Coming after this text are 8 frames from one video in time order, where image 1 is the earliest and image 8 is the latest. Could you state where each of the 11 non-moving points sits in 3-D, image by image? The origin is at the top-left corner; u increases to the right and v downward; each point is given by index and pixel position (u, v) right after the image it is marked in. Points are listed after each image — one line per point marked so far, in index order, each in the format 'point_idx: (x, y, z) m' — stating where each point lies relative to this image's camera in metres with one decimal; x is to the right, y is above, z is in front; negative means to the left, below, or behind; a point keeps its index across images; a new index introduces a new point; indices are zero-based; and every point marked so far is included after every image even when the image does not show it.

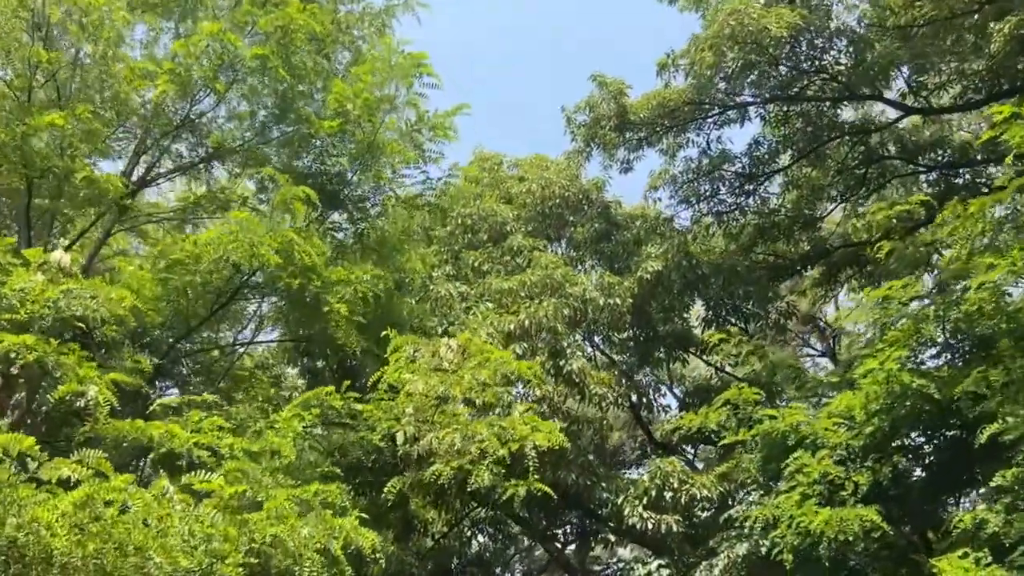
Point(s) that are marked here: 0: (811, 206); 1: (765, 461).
0: (+3.7, +1.0, +10.9) m
1: (+2.3, -1.6, +8.2) m
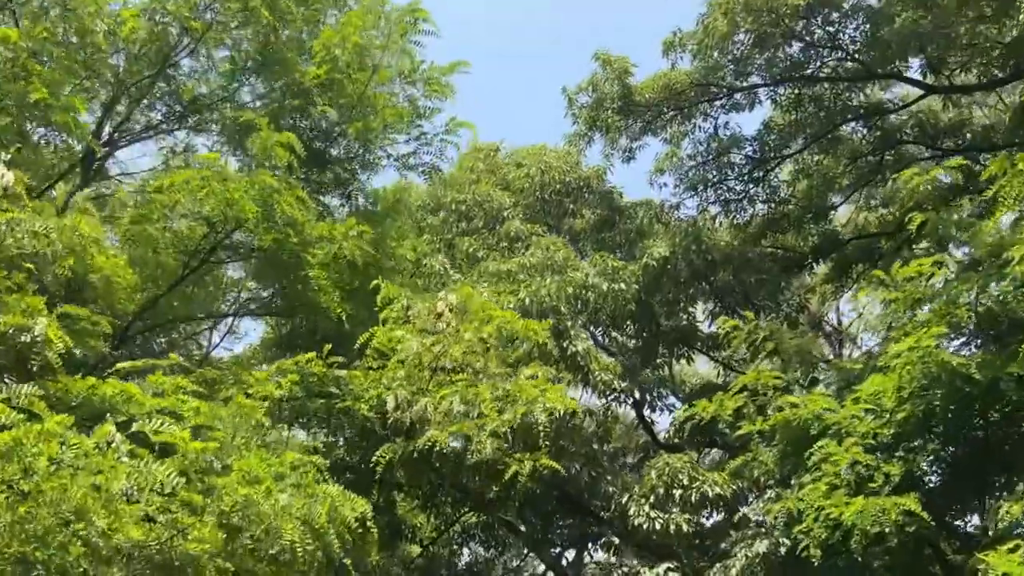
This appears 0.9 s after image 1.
0: (+3.6, +1.1, +10.4) m
1: (+2.3, -1.4, +7.6) m
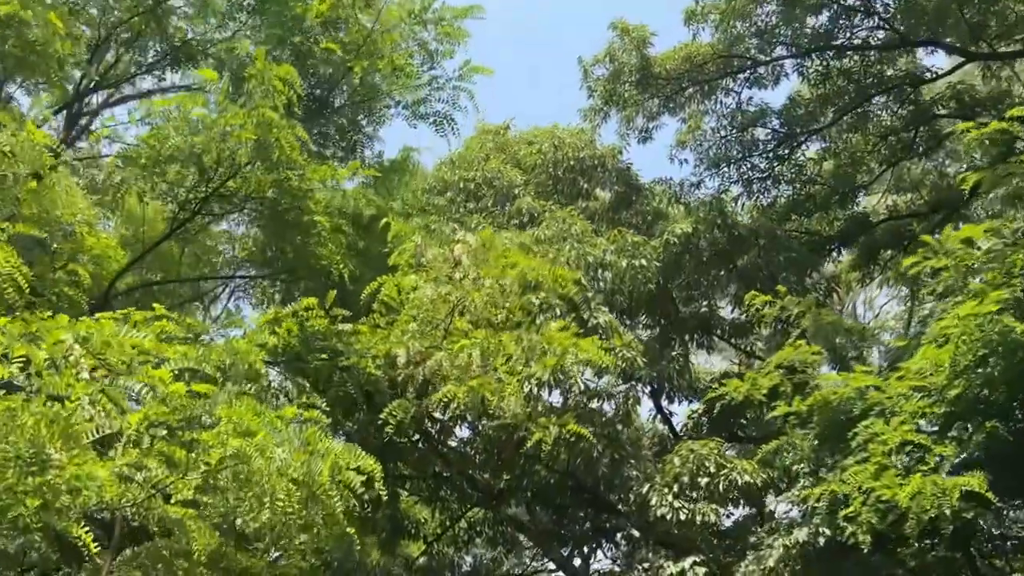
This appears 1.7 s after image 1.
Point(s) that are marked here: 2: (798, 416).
0: (+3.8, +1.3, +9.8) m
1: (+2.4, -1.2, +7.0) m
2: (+2.3, -1.0, +7.2) m
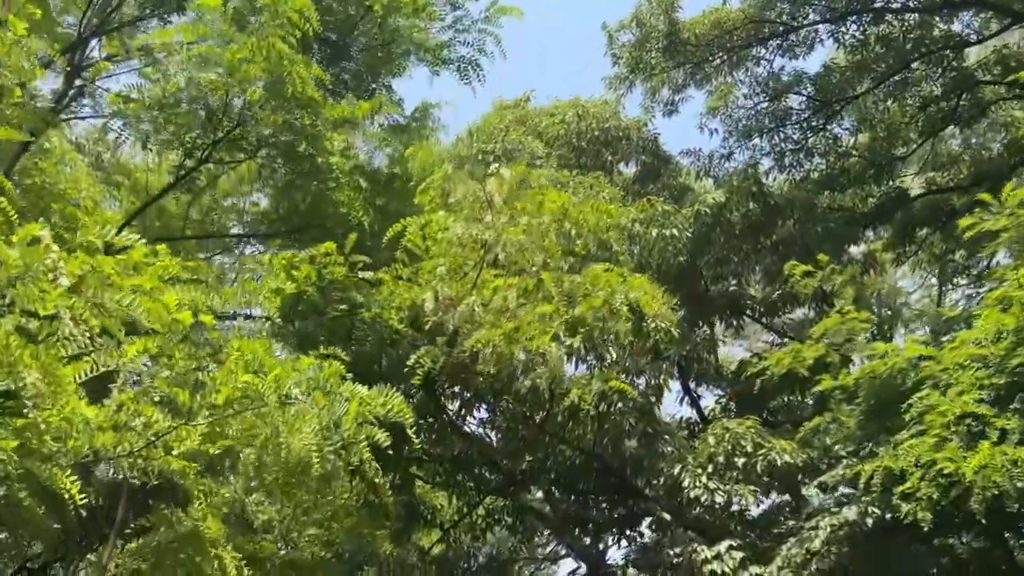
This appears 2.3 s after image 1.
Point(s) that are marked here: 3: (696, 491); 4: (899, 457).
0: (+4.0, +1.5, +9.4) m
1: (+2.6, -0.9, +6.5) m
2: (+2.5, -0.8, +6.7) m
3: (+1.5, -1.6, +7.1) m
4: (+2.4, -1.1, +5.6) m
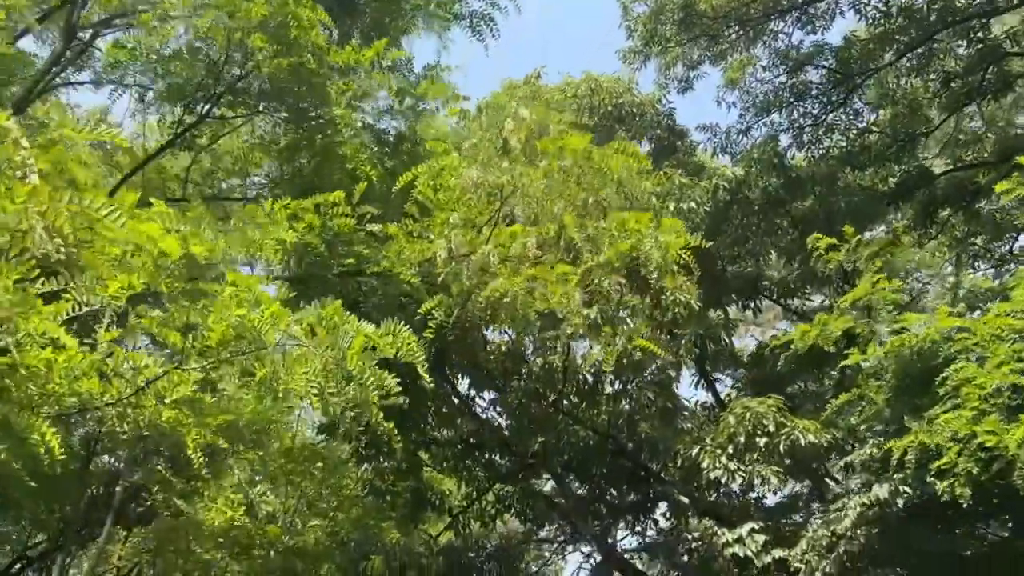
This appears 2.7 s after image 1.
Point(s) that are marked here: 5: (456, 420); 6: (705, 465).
0: (+4.1, +1.7, +9.1) m
1: (+2.7, -0.7, +6.3) m
2: (+2.6, -0.6, +6.4) m
3: (+1.6, -1.4, +6.9) m
4: (+2.5, -0.9, +5.3) m
5: (-0.5, -1.3, +8.4) m
6: (+1.5, -1.4, +6.9) m
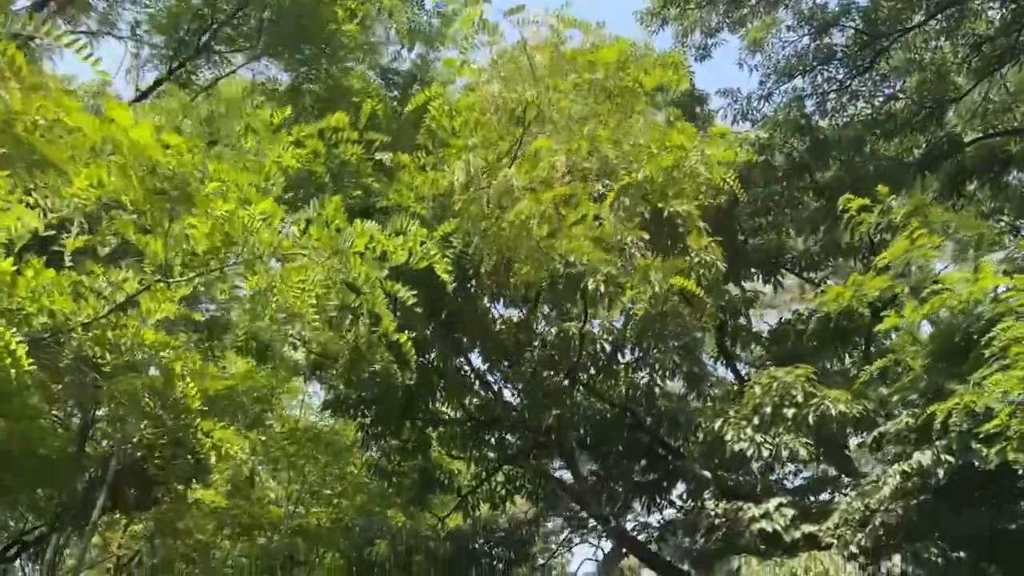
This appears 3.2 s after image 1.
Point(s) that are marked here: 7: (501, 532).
0: (+4.2, +2.0, +8.7) m
1: (+2.8, -0.4, +5.9) m
2: (+2.7, -0.3, +6.1) m
3: (+1.7, -1.1, +6.5) m
4: (+2.6, -0.6, +5.0) m
5: (-0.4, -1.0, +8.1) m
6: (+1.6, -1.1, +6.6) m
7: (-0.1, -2.6, +9.4) m
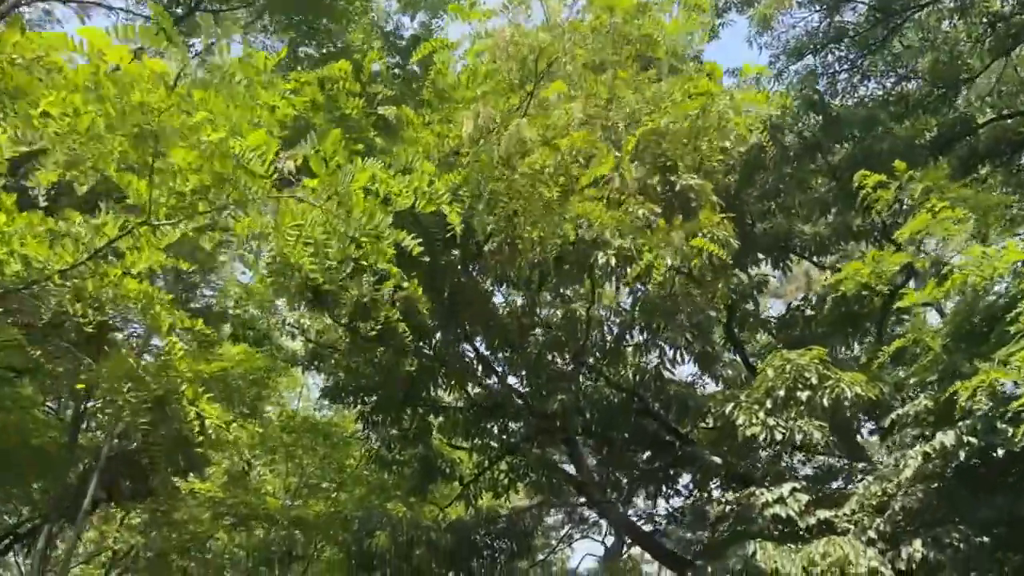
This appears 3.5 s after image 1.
0: (+4.3, +2.1, +8.5) m
1: (+2.9, -0.3, +5.7) m
2: (+2.8, -0.1, +5.9) m
3: (+1.7, -1.0, +6.3) m
4: (+2.7, -0.4, +4.8) m
5: (-0.4, -0.8, +7.9) m
6: (+1.7, -1.0, +6.4) m
7: (-0.1, -2.4, +9.2) m
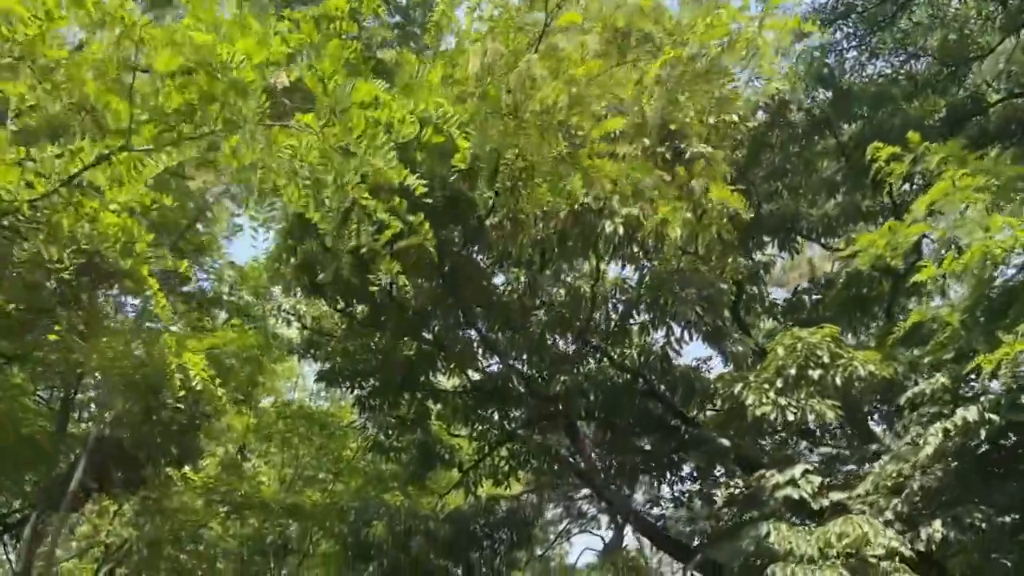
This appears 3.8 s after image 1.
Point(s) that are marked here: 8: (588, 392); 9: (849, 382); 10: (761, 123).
0: (+4.3, +2.3, +8.4) m
1: (+2.9, -0.1, +5.5) m
2: (+2.8, 0.0, +5.7) m
3: (+1.7, -0.8, +6.1) m
4: (+2.7, -0.3, +4.6) m
5: (-0.4, -0.6, +7.7) m
6: (+1.7, -0.8, +6.2) m
7: (-0.1, -2.2, +9.0) m
8: (+0.6, -0.8, +6.9) m
9: (+2.3, -0.6, +6.1) m
10: (+2.1, +1.5, +7.6) m
